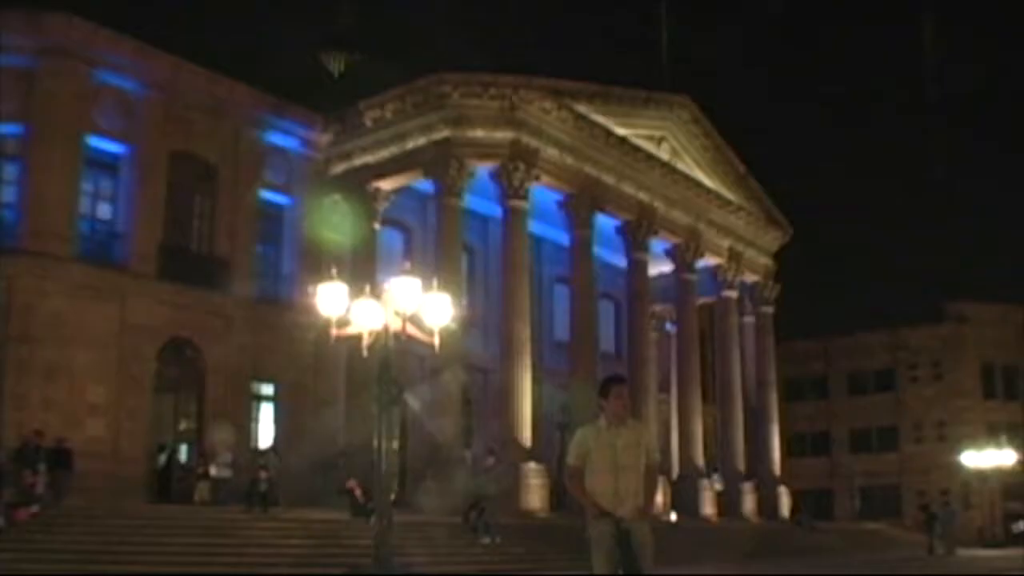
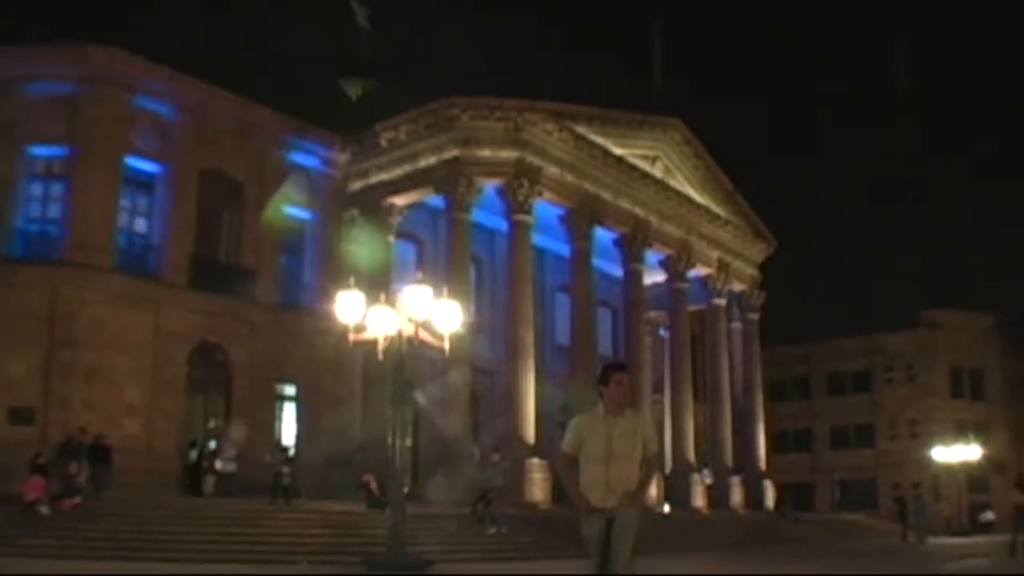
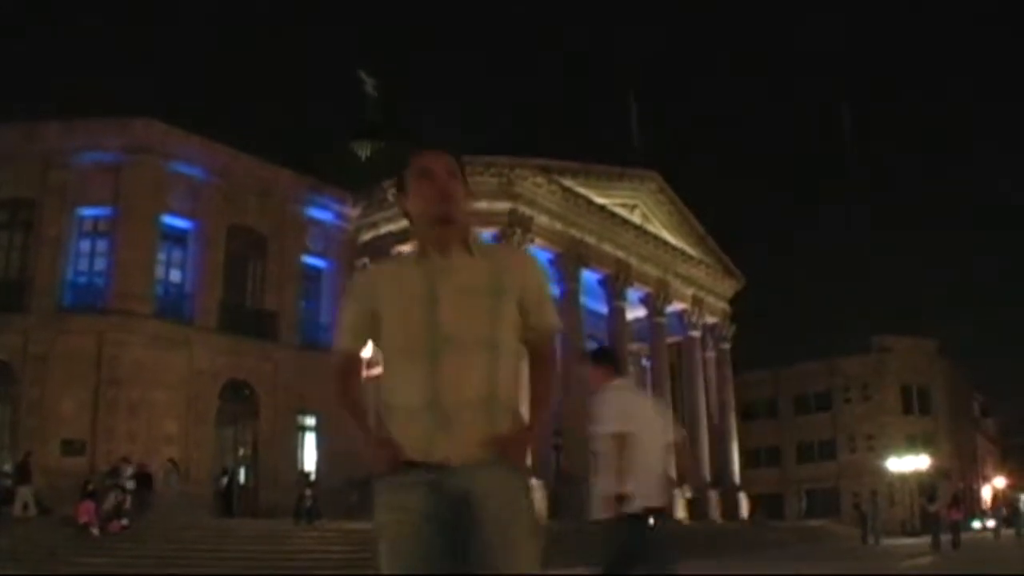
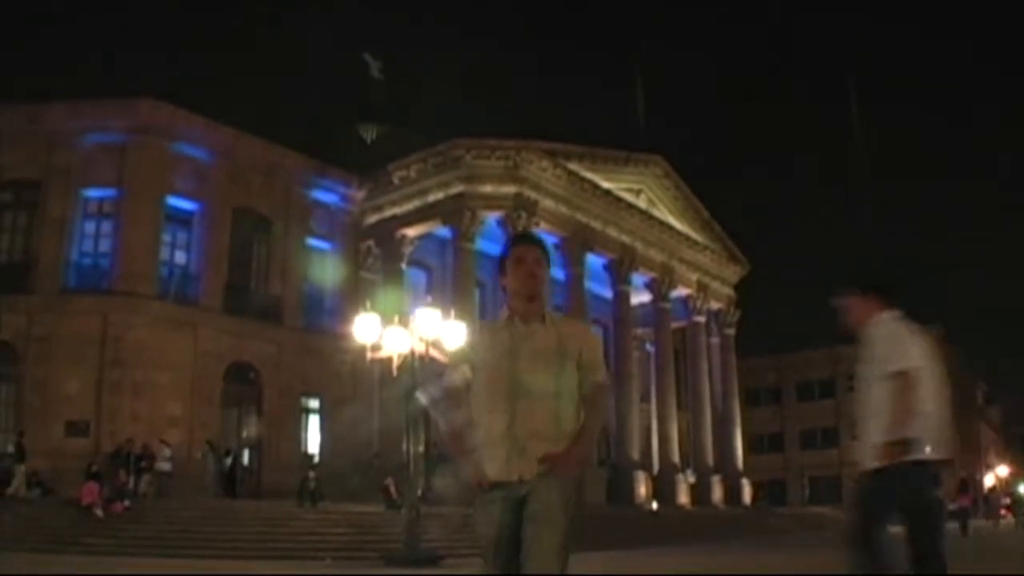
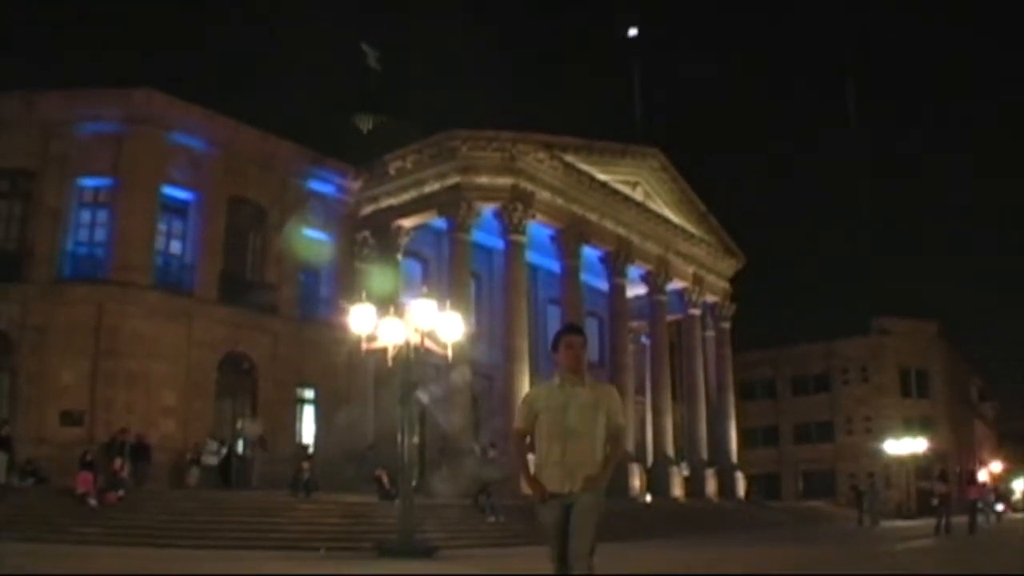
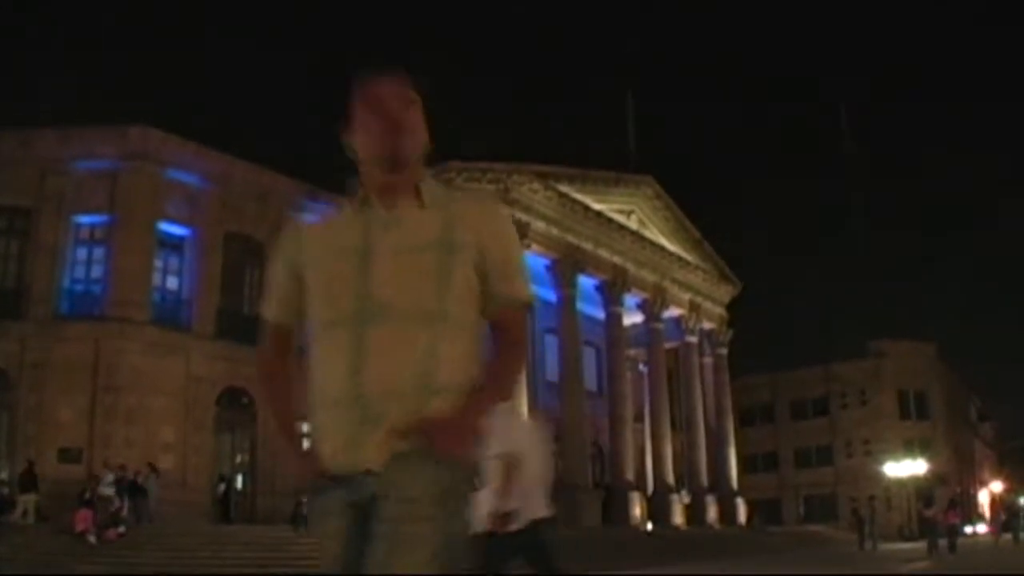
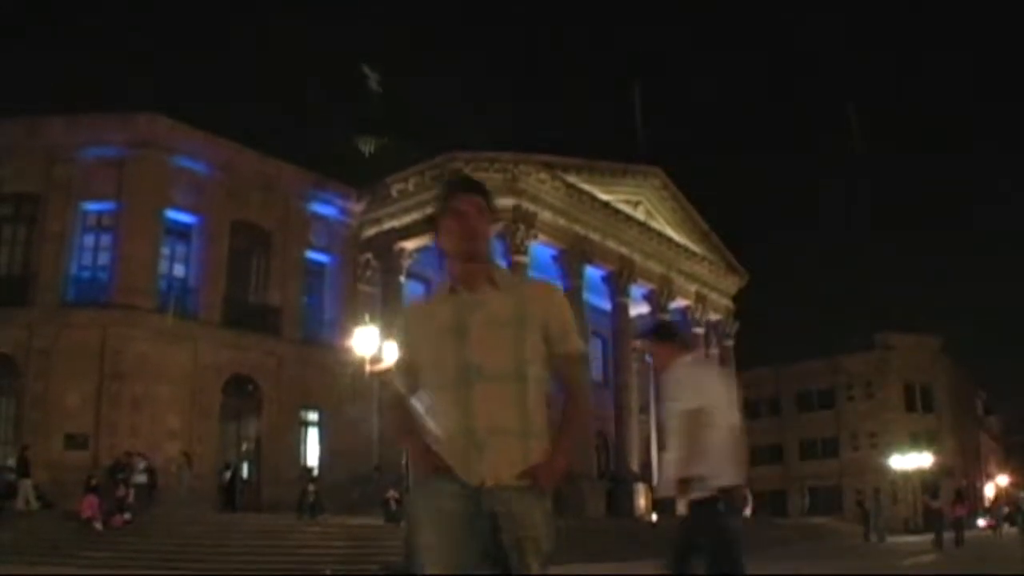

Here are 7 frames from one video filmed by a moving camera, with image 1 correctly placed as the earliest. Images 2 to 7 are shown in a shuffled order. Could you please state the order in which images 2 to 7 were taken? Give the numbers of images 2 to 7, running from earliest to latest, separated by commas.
2, 5, 4, 7, 3, 6
